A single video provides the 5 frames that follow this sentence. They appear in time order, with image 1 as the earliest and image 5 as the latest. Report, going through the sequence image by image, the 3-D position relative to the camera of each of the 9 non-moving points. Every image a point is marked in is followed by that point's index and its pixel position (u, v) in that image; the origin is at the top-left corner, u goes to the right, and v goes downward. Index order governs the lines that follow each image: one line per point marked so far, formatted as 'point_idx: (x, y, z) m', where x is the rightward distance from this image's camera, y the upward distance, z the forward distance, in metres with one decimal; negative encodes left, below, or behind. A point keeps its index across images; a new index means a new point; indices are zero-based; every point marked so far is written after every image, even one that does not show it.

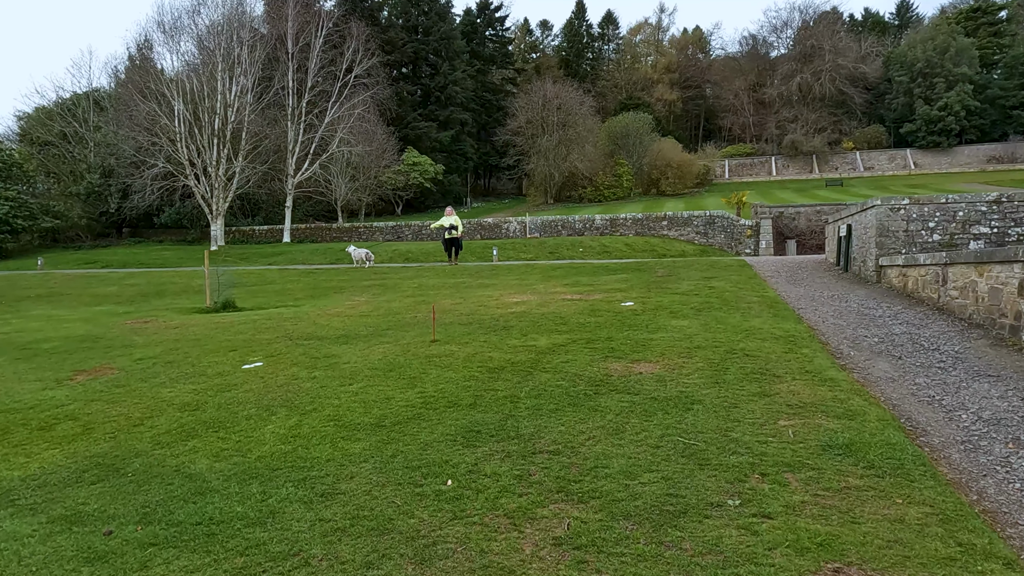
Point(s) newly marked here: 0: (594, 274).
0: (+1.9, +0.3, +15.1) m
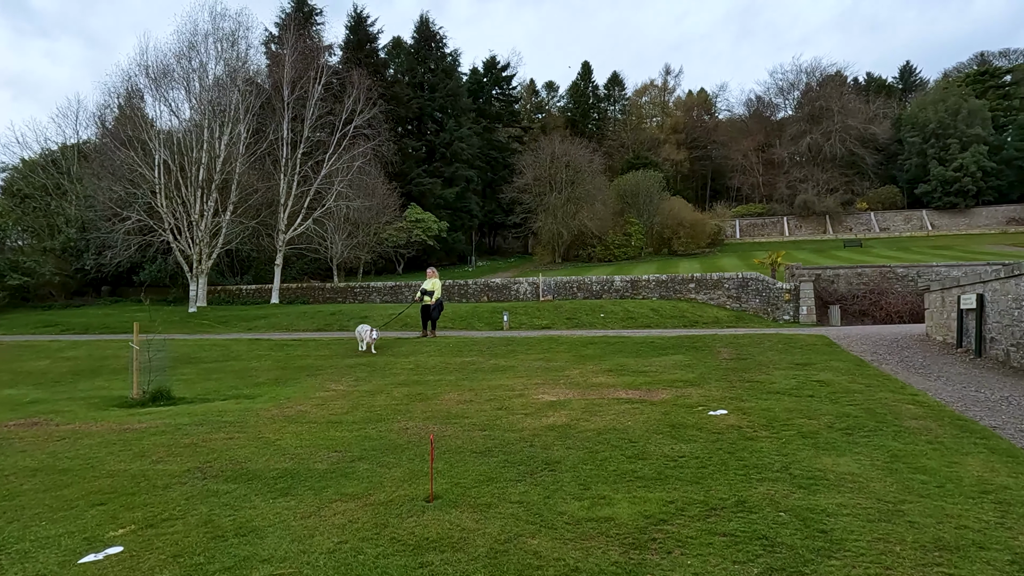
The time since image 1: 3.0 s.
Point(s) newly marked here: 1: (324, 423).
0: (+2.3, -1.2, +11.9) m
1: (-2.2, -1.6, +7.7) m
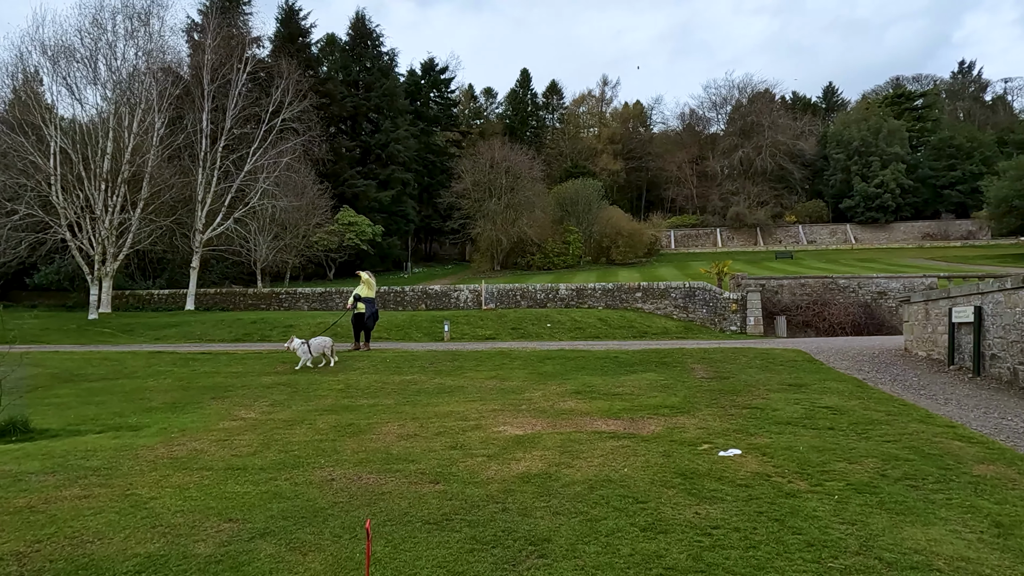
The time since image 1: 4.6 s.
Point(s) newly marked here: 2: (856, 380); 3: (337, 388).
0: (+1.5, -1.3, +10.4) m
1: (-2.6, -1.6, +5.9) m
2: (+4.7, -1.3, +9.1) m
3: (-2.6, -1.5, +10.0) m
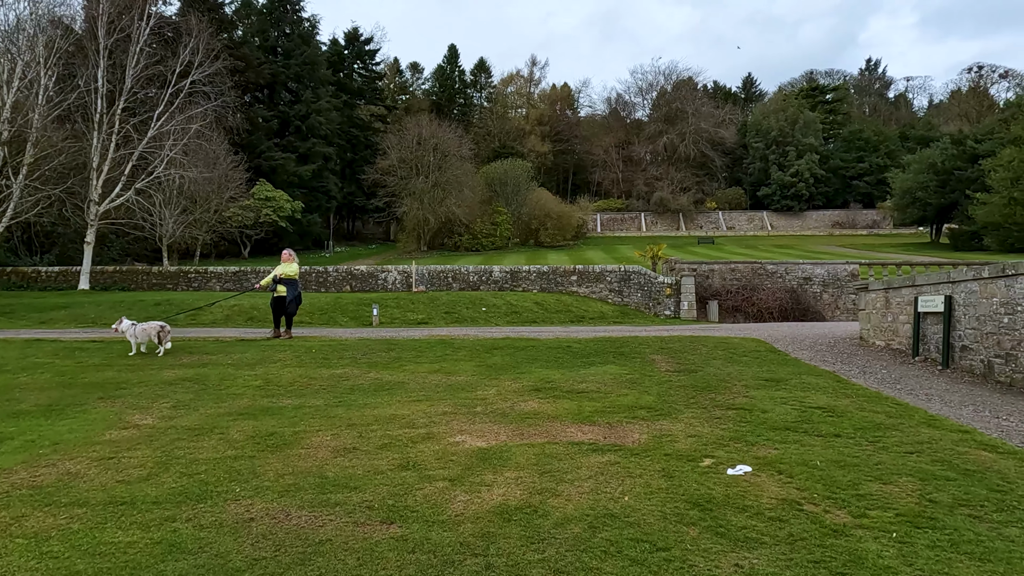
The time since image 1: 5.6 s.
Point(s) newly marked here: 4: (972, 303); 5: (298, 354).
0: (+0.7, -1.1, +9.5) m
1: (-2.8, -1.5, +4.5) m
2: (+4.1, -1.1, +8.5) m
3: (-3.3, -1.3, +8.6) m
4: (+6.0, -0.2, +8.7) m
5: (-3.5, -1.1, +10.8) m
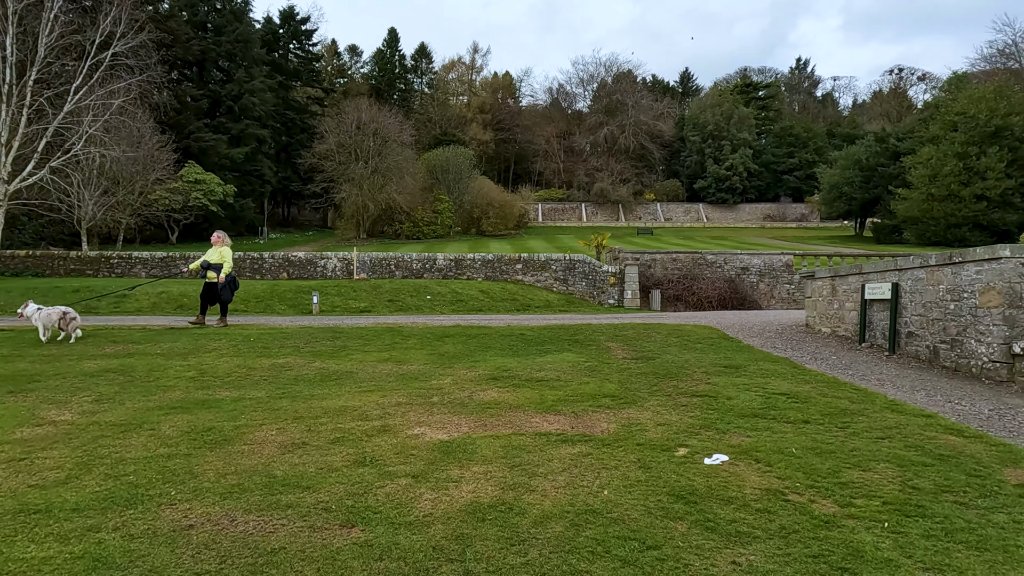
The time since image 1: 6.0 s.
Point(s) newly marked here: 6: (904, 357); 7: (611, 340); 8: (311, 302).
0: (+0.1, -0.9, +9.2) m
1: (-3.0, -1.3, +3.9) m
2: (+3.5, -0.9, +8.5) m
3: (-3.9, -1.1, +7.9) m
4: (+5.4, 0.0, +8.8) m
5: (-4.2, -0.8, +10.1) m
6: (+5.3, -0.9, +9.0) m
7: (+1.5, -0.8, +10.1) m
8: (-5.6, -0.4, +18.4) m
